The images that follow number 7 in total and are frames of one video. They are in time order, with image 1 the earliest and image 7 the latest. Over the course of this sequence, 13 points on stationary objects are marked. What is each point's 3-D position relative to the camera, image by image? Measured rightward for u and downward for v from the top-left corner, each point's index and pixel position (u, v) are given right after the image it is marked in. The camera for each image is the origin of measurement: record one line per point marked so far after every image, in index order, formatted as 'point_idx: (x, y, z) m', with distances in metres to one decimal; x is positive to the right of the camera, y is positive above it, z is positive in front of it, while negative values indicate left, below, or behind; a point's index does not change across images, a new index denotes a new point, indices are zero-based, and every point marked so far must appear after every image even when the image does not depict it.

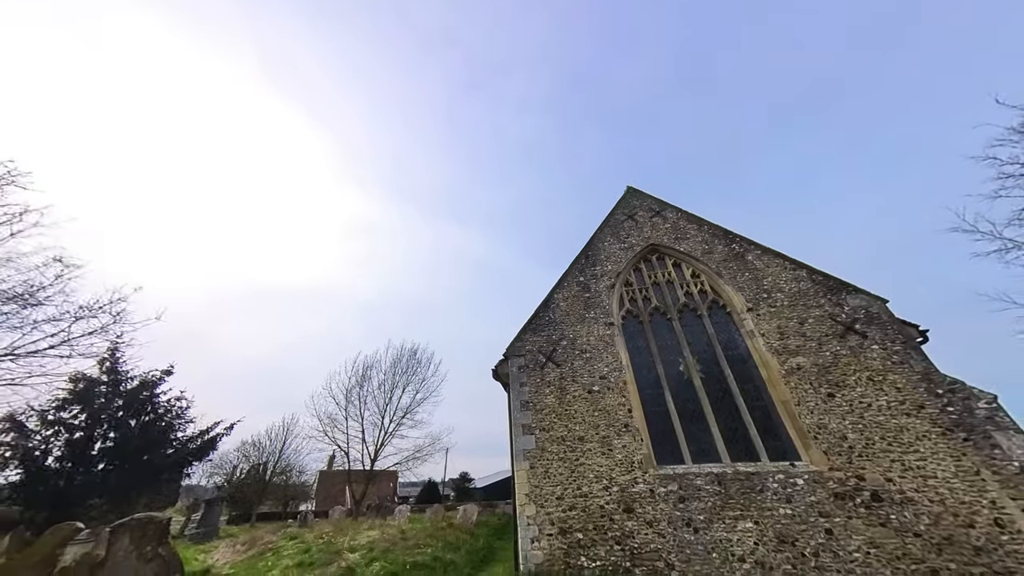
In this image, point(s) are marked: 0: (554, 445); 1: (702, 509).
0: (+0.7, -2.8, +7.7) m
1: (+2.9, -3.4, +6.6) m
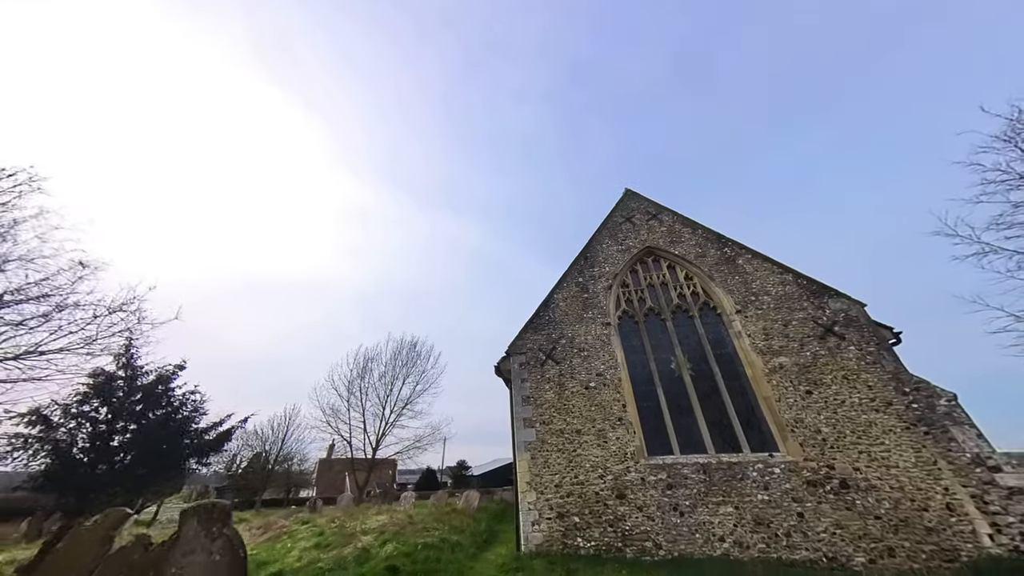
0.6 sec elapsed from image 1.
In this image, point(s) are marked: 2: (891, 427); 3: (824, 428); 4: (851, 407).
0: (+0.8, -2.9, +8.3) m
1: (+3.0, -3.5, +7.3) m
2: (+6.4, -2.3, +7.3) m
3: (+5.5, -2.4, +7.6) m
4: (+6.0, -2.1, +7.6) m
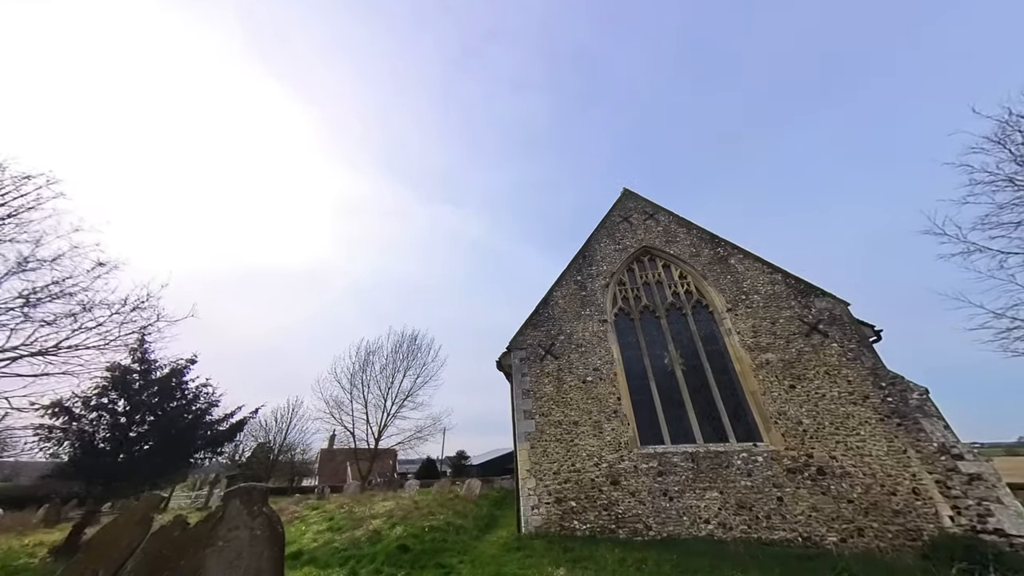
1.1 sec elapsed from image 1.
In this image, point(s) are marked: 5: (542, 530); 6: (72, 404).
0: (+0.8, -2.9, +8.9) m
1: (+3.0, -3.5, +7.8) m
2: (+6.4, -2.4, +7.8) m
3: (+5.5, -2.5, +8.1) m
4: (+6.1, -2.1, +8.2) m
5: (+0.5, -4.4, +7.8) m
6: (-10.8, -2.9, +10.6) m
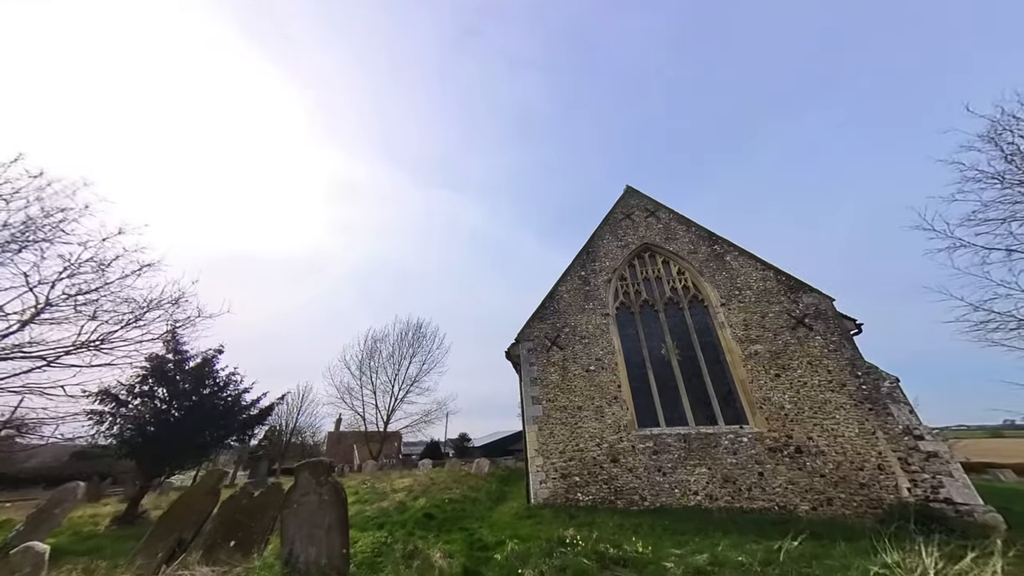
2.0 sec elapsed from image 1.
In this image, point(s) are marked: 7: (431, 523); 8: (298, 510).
0: (+1.0, -2.8, +9.8) m
1: (+3.2, -3.5, +8.8) m
2: (+6.7, -2.3, +8.7) m
3: (+5.7, -2.4, +9.0) m
4: (+6.3, -2.1, +9.0) m
5: (+0.8, -4.3, +8.8) m
6: (-10.6, -2.8, +11.6) m
7: (-1.4, -4.1, +7.5) m
8: (-2.4, -2.5, +4.8) m
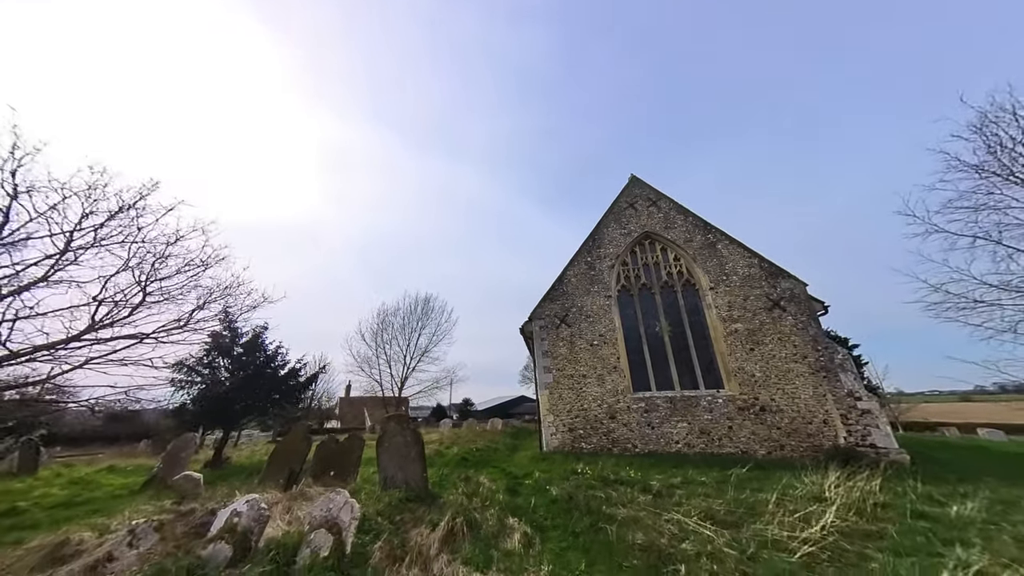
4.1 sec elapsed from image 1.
0: (+1.5, -2.5, +11.7) m
1: (+3.7, -3.2, +10.7) m
2: (+7.1, -2.1, +10.6) m
3: (+6.2, -2.1, +10.9) m
4: (+6.7, -1.8, +10.9) m
5: (+1.2, -4.0, +10.8) m
6: (-10.2, -2.2, +13.5) m
7: (-1.0, -3.9, +9.5) m
8: (-1.9, -2.5, +6.7) m
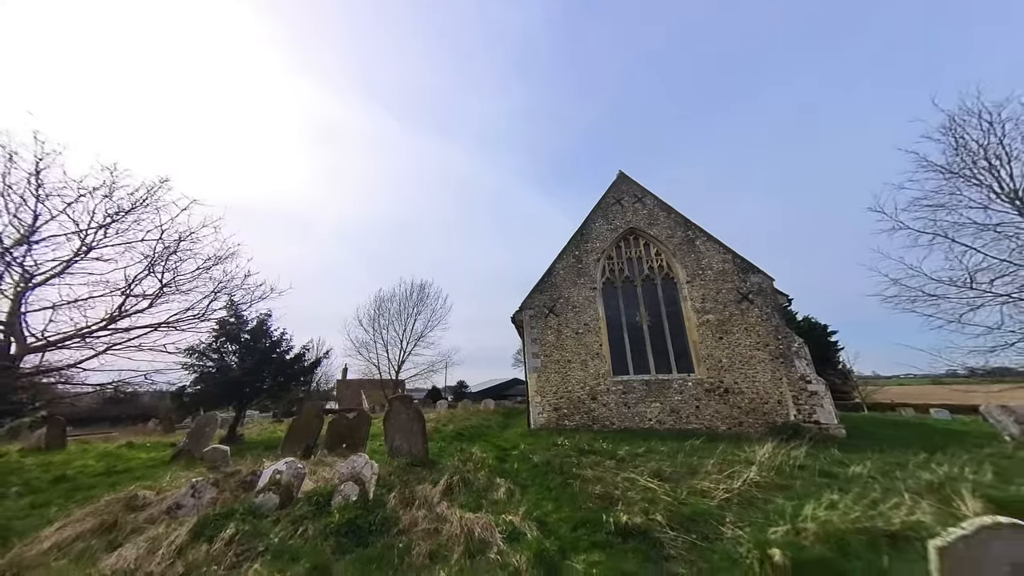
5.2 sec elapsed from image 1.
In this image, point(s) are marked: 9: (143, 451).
0: (+1.2, -2.2, +12.9) m
1: (+3.4, -3.0, +11.9) m
2: (+6.8, -1.9, +11.8) m
3: (+5.9, -2.0, +12.1) m
4: (+6.5, -1.6, +12.1) m
5: (+0.9, -3.9, +12.0) m
6: (-10.5, -1.9, +14.5) m
7: (-1.2, -3.7, +10.7) m
8: (-2.1, -2.4, +7.8) m
9: (-9.8, -4.3, +11.4) m
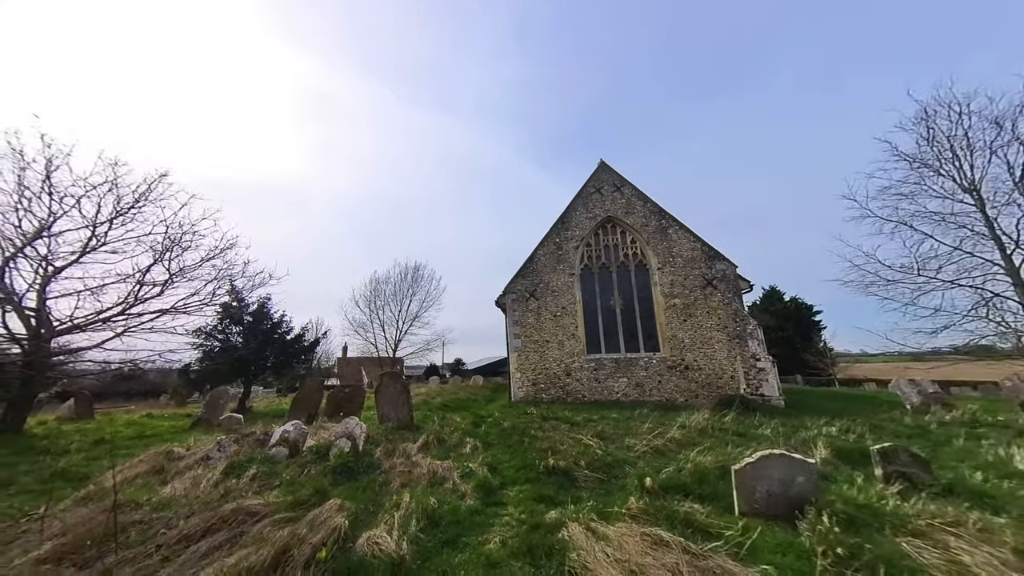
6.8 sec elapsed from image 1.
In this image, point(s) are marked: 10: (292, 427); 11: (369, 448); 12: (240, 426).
0: (+0.6, -1.8, +14.1) m
1: (+2.8, -2.6, +13.2) m
2: (+6.3, -1.5, +13.0) m
3: (+5.4, -1.6, +13.3) m
4: (+5.9, -1.2, +13.3) m
5: (+0.4, -3.4, +13.3) m
6: (-11.0, -1.4, +15.7) m
7: (-1.8, -3.4, +12.0) m
8: (-2.7, -2.2, +9.0) m
9: (-10.3, -3.9, +12.7) m
10: (-3.3, -2.1, +6.5) m
11: (-2.1, -2.4, +6.3) m
12: (-6.1, -3.1, +9.6) m
